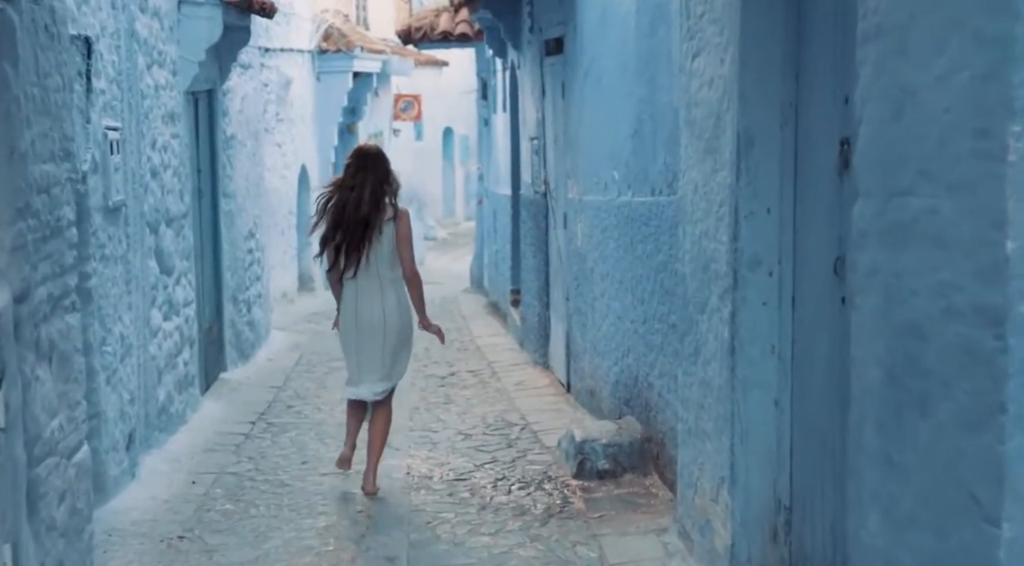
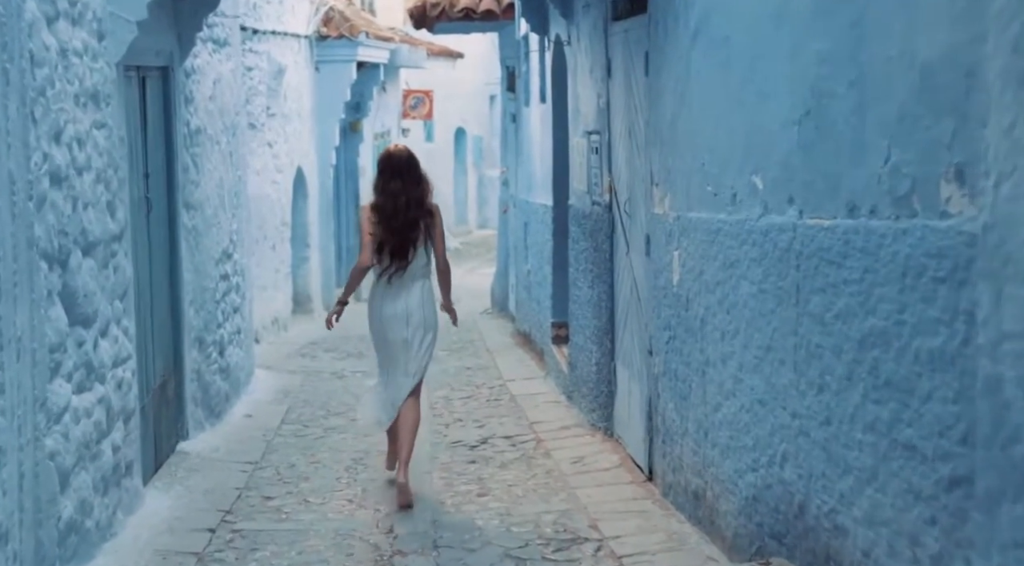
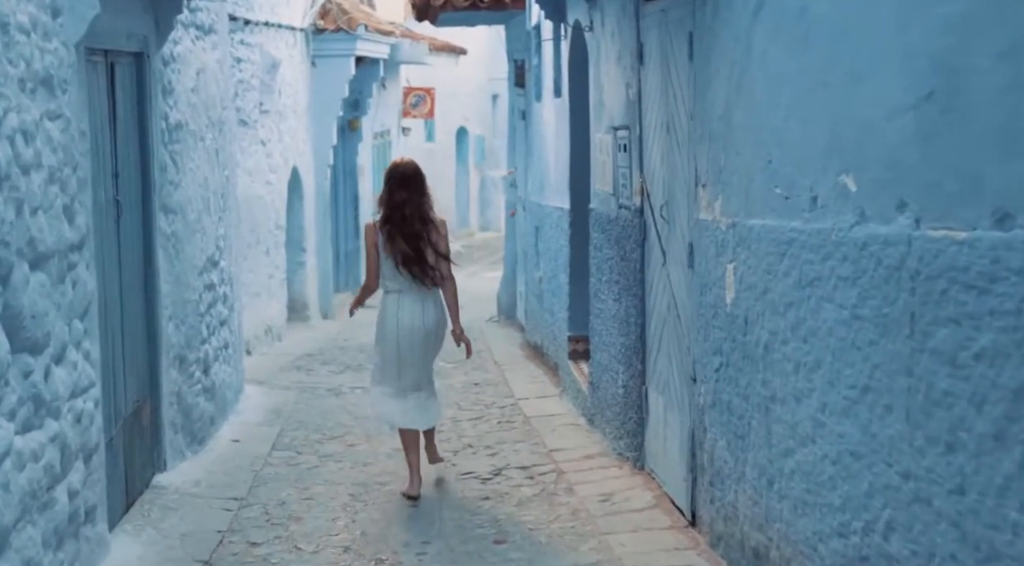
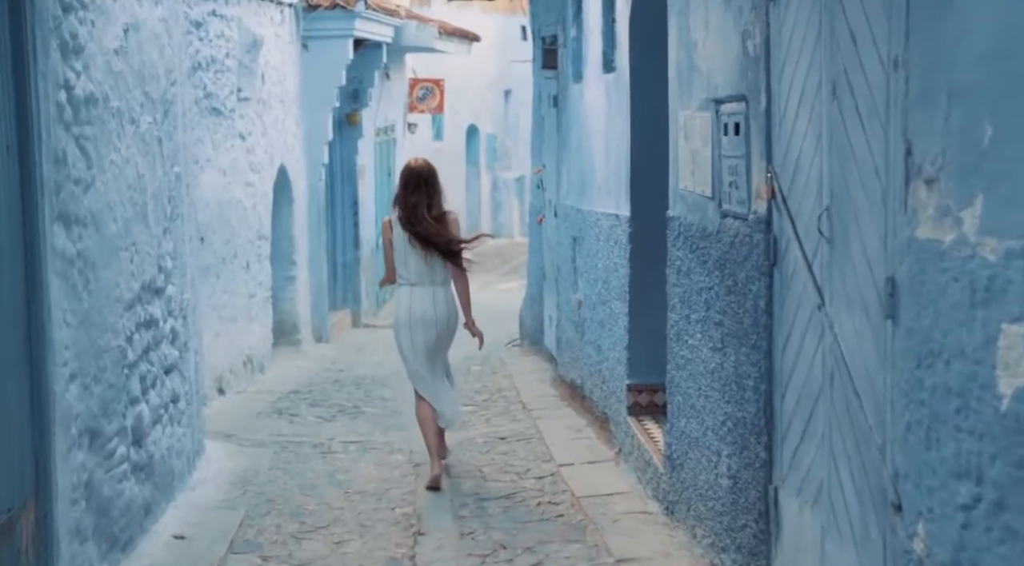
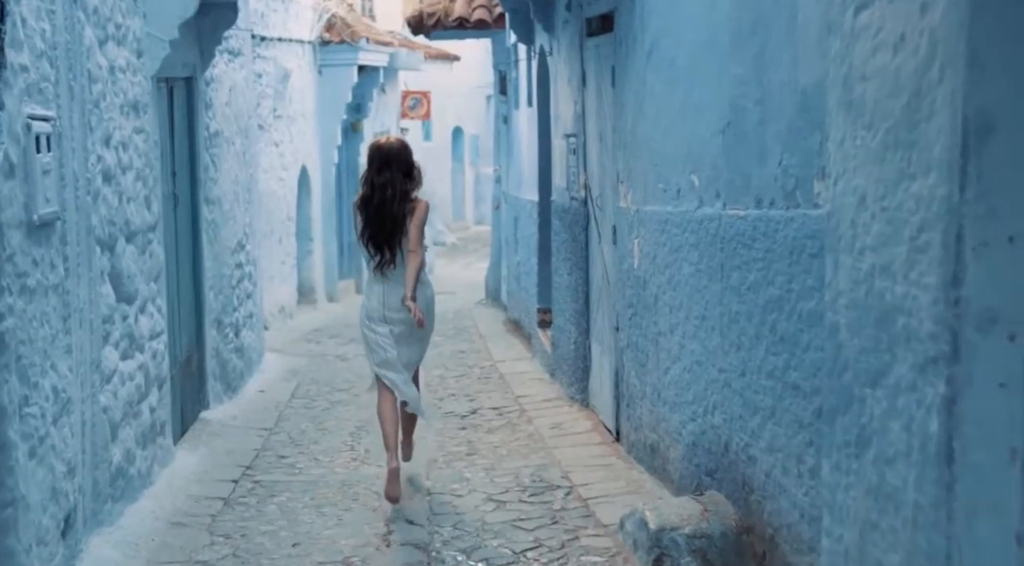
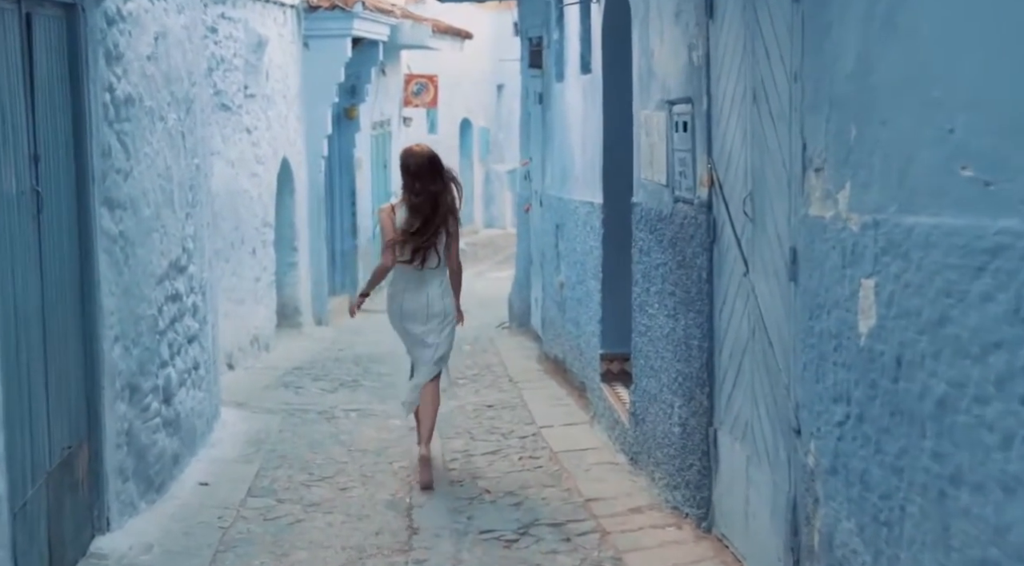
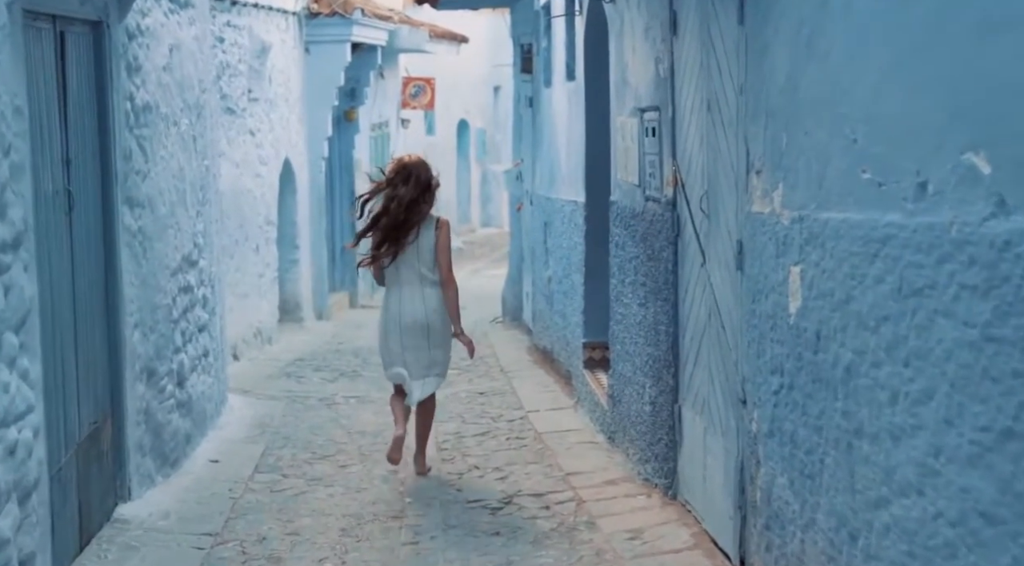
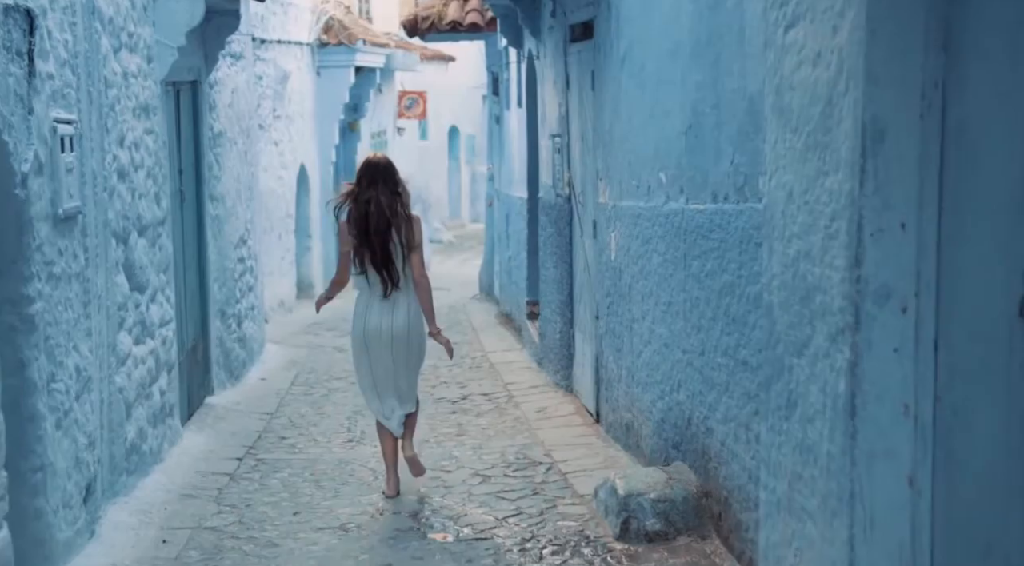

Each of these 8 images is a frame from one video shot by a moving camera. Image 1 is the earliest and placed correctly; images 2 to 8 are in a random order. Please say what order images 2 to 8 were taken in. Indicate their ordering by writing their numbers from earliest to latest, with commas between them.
8, 5, 2, 3, 7, 6, 4
